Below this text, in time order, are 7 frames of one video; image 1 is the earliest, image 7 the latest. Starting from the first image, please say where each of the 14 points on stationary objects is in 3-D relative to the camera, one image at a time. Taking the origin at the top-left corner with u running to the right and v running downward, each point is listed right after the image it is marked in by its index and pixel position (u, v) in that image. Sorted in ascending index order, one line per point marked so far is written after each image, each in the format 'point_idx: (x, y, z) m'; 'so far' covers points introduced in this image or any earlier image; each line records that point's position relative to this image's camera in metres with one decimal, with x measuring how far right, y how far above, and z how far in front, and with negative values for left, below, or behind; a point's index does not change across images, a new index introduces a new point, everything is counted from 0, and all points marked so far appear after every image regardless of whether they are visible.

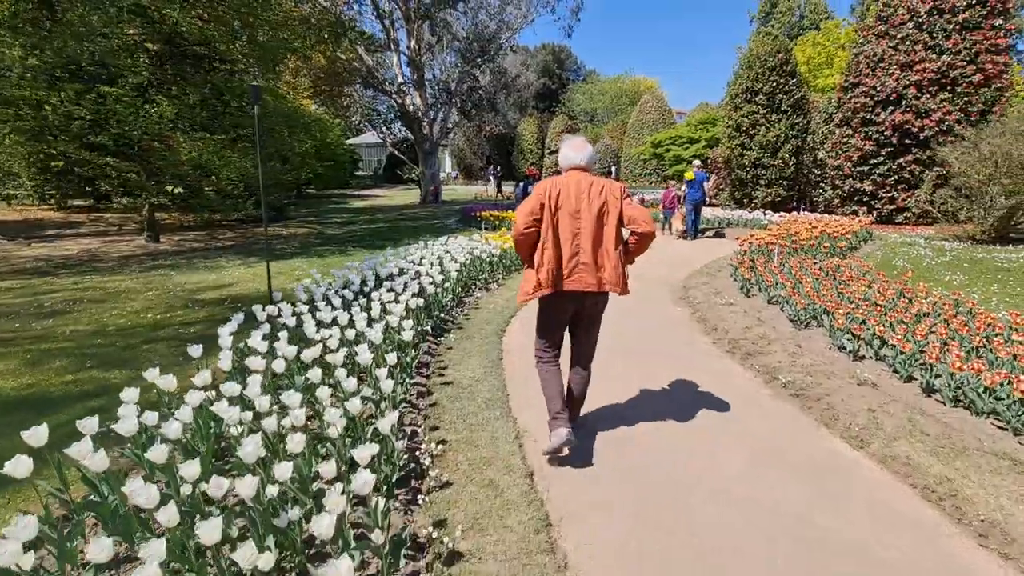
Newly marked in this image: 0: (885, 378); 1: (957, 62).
0: (+3.1, -0.8, +4.1) m
1: (+12.1, +6.1, +13.4) m
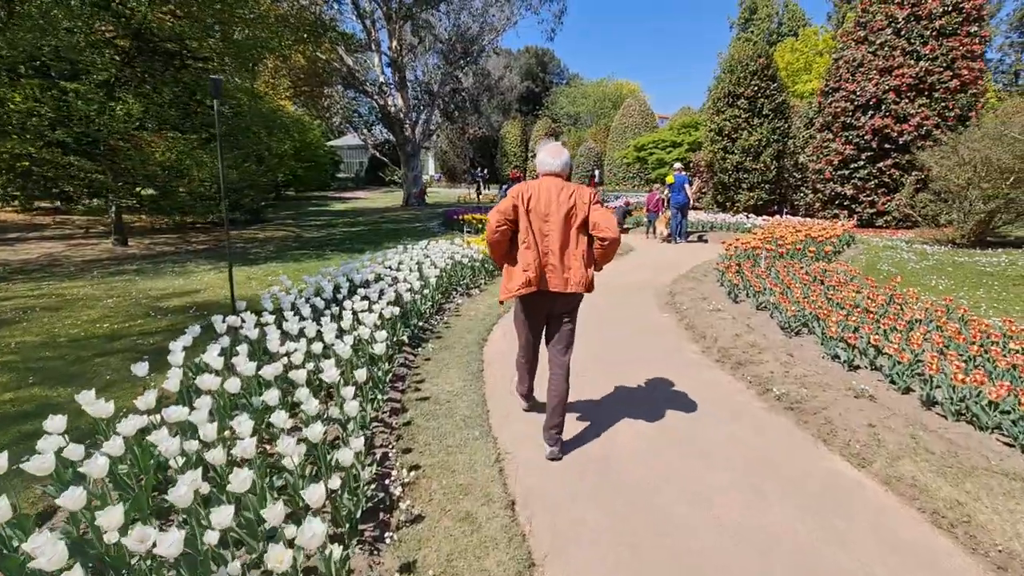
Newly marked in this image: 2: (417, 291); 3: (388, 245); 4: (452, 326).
0: (+2.9, -0.8, +3.9) m
1: (+11.6, +6.1, +13.5) m
2: (-1.2, -0.1, +6.0) m
3: (-3.3, +1.2, +13.2) m
4: (-0.7, -0.5, +6.2) m
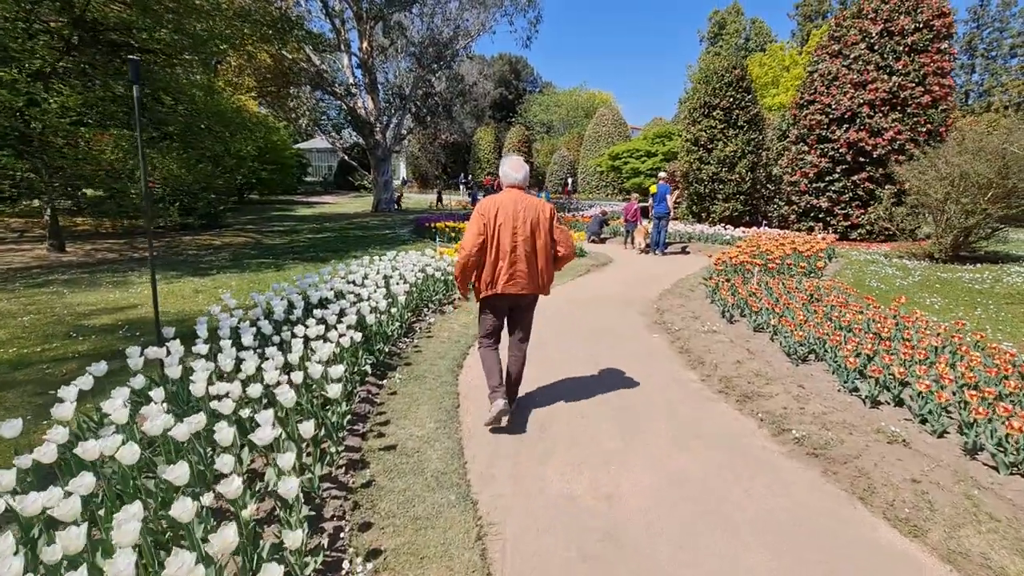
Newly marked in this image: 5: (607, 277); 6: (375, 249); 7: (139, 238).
0: (+2.8, -1.0, +3.4) m
1: (+10.9, +5.7, +13.6) m
2: (-1.4, -0.3, +5.3) m
3: (-4.0, +0.9, +12.4) m
4: (-1.0, -0.7, +5.5) m
5: (+2.0, +0.2, +10.5) m
6: (-3.7, +1.0, +13.2) m
7: (-11.8, +1.6, +15.6) m
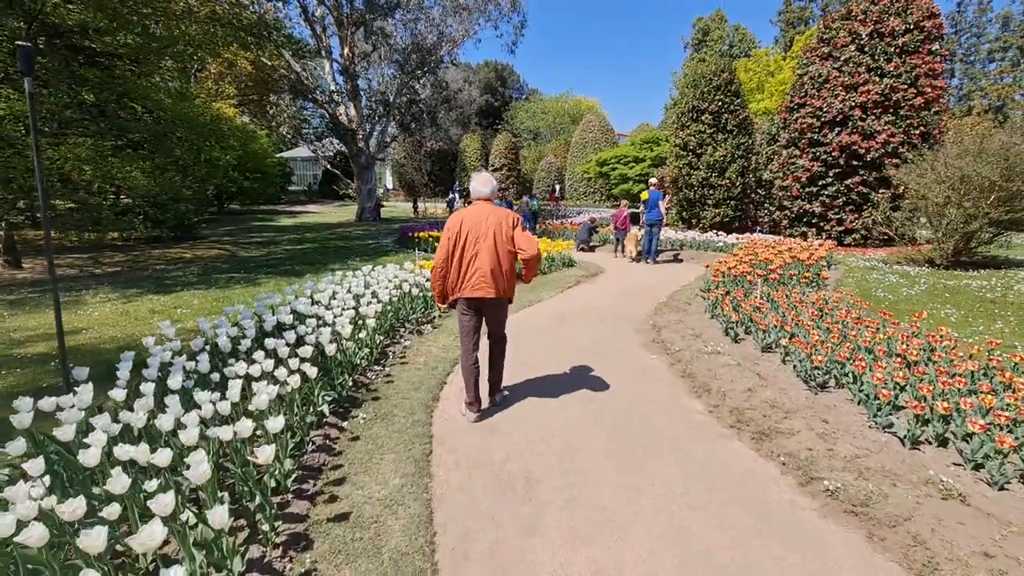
0: (+2.7, -1.2, +2.9) m
1: (+10.5, +5.5, +13.3) m
2: (-1.6, -0.5, +4.7) m
3: (-4.3, +0.5, +11.7) m
4: (-1.2, -0.9, +4.9) m
5: (+1.7, 0.0, +9.9) m
6: (-4.0, +0.7, +12.5) m
7: (-12.2, +1.1, +14.8) m
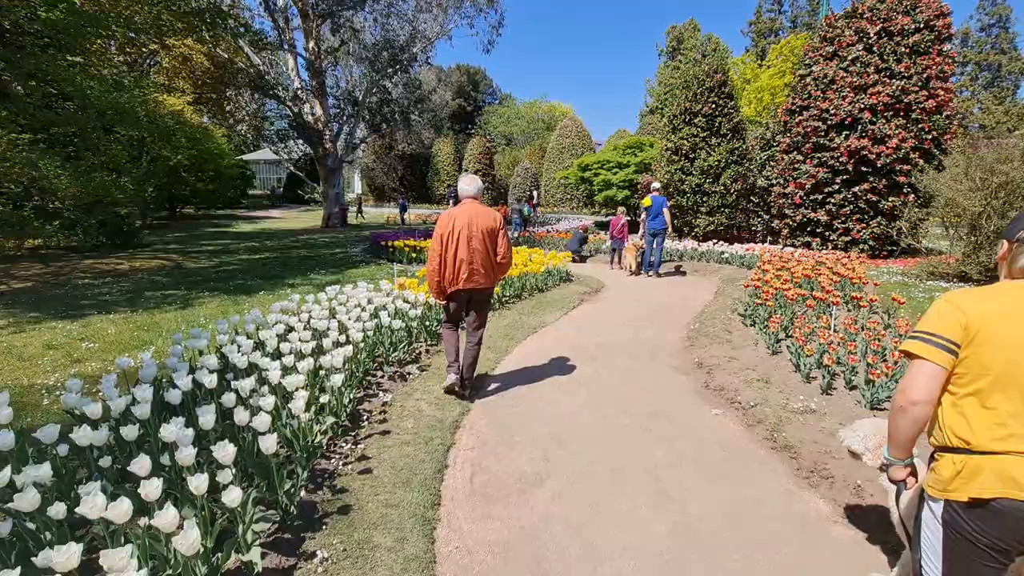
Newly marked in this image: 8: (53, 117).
0: (+3.0, -1.4, +1.6) m
1: (+10.2, +5.1, +12.6) m
2: (-1.3, -0.8, +3.1) m
3: (-4.5, +0.1, +10.0) m
4: (-0.9, -1.2, +3.4) m
5: (+1.6, -0.4, +8.5) m
6: (-4.3, +0.3, +10.8) m
7: (-12.6, +0.6, +12.6) m
8: (-9.6, +3.6, +10.3) m
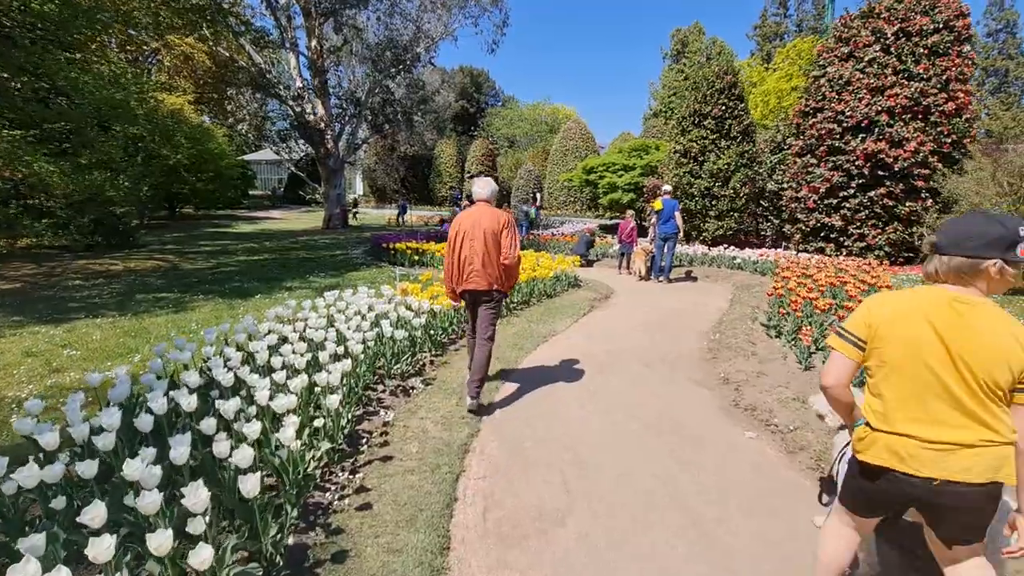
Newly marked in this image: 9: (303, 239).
0: (+3.1, -1.5, +1.2) m
1: (+10.4, +4.9, +12.2) m
2: (-1.2, -0.8, +2.7) m
3: (-4.4, 0.0, +9.6) m
4: (-0.8, -1.3, +3.0) m
5: (+1.7, -0.5, +8.1) m
6: (-4.1, +0.2, +10.4) m
7: (-12.5, +0.6, +12.2) m
8: (-9.4, +3.6, +9.9) m
9: (-8.3, +1.9, +19.5) m
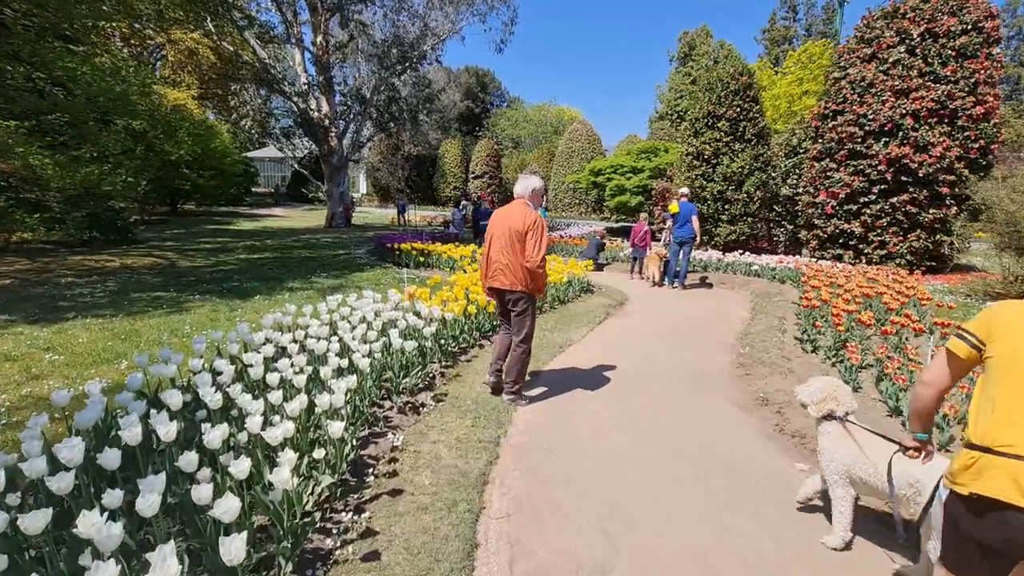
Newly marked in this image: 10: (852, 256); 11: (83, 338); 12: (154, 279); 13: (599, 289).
0: (+3.3, -1.6, +0.7) m
1: (+10.6, +4.7, +11.8) m
2: (-1.1, -0.9, +2.3) m
3: (-4.2, 0.0, +9.2) m
4: (-0.7, -1.3, +2.6) m
5: (+1.9, -0.6, +7.7) m
6: (-3.9, +0.2, +10.0) m
7: (-12.3, +0.7, +11.8) m
8: (-9.2, +3.6, +9.5) m
9: (-8.0, +2.0, +19.1) m
10: (+9.2, +0.9, +13.3) m
11: (-5.1, -0.6, +5.9) m
12: (-7.5, +0.2, +10.3) m
13: (+1.8, 0.0, +10.1) m
